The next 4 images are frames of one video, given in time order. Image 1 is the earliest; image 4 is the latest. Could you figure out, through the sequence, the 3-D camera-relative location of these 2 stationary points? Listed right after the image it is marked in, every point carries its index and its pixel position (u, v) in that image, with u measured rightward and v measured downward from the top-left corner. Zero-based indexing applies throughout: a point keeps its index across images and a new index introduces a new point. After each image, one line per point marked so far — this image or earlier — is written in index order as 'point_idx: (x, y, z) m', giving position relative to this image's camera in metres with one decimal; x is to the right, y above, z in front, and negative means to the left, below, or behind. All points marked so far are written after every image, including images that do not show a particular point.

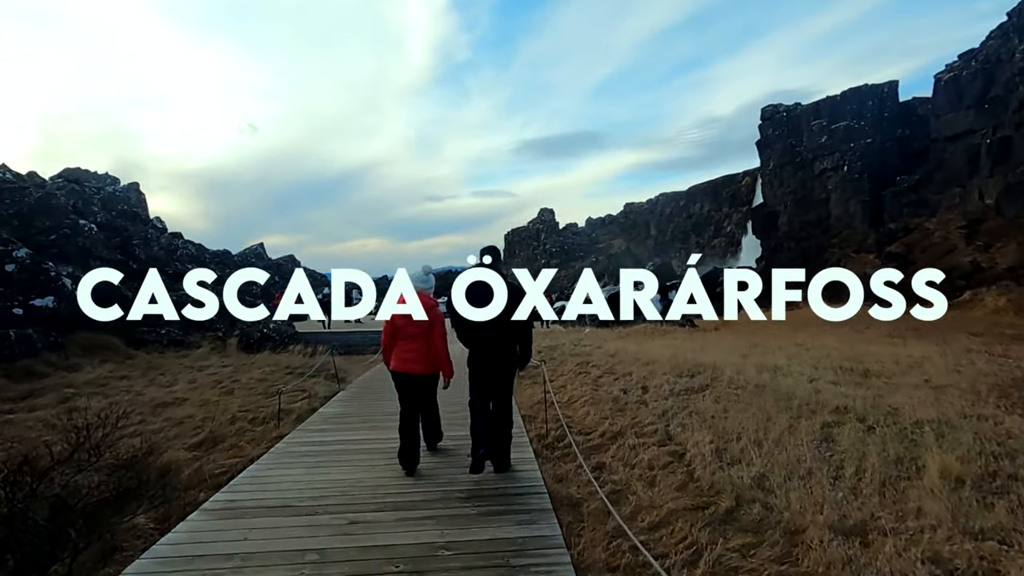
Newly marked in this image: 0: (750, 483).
0: (+2.6, -2.2, +5.9) m
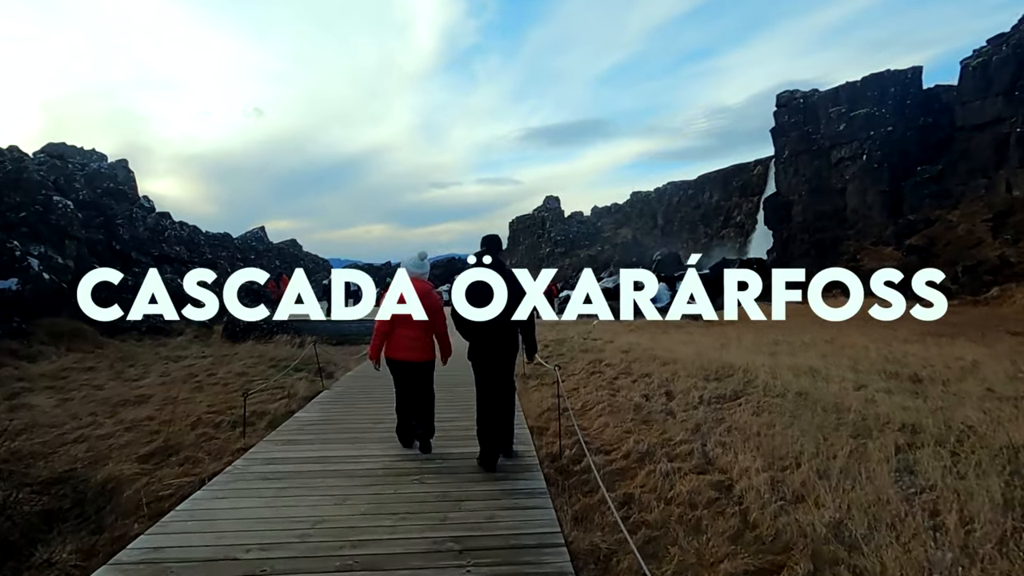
0: (+2.7, -2.1, +4.6) m
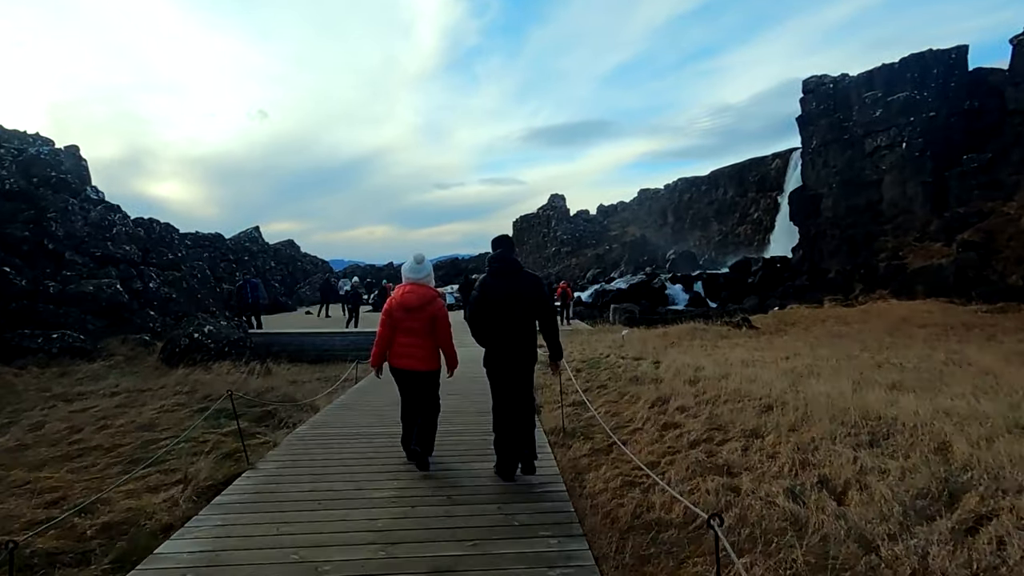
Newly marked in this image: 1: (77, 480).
0: (+3.1, -2.2, +0.6) m
1: (-5.2, -2.3, +6.4) m
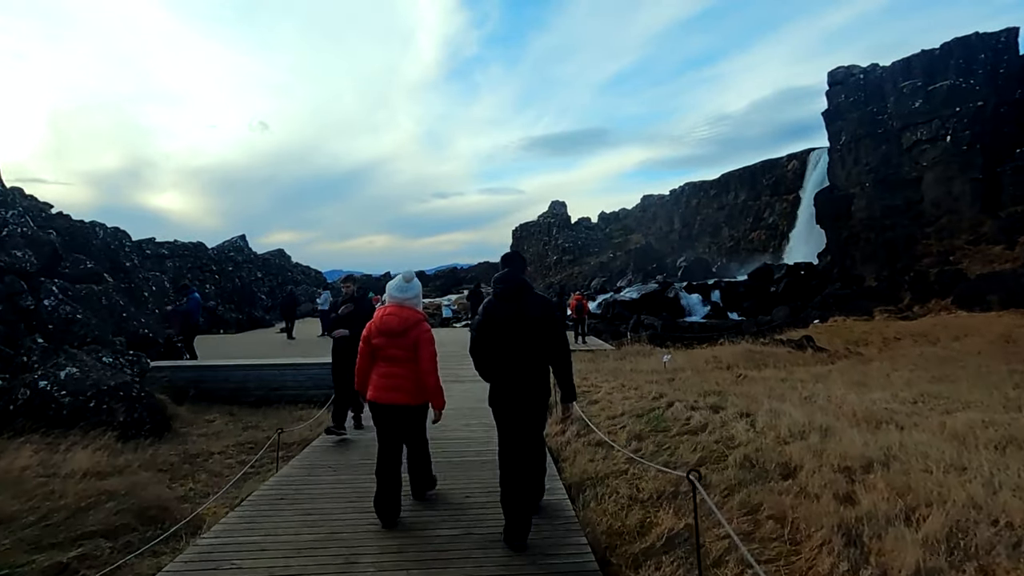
0: (+3.5, -2.3, -4.1) m
1: (-4.9, -2.5, +1.7) m
